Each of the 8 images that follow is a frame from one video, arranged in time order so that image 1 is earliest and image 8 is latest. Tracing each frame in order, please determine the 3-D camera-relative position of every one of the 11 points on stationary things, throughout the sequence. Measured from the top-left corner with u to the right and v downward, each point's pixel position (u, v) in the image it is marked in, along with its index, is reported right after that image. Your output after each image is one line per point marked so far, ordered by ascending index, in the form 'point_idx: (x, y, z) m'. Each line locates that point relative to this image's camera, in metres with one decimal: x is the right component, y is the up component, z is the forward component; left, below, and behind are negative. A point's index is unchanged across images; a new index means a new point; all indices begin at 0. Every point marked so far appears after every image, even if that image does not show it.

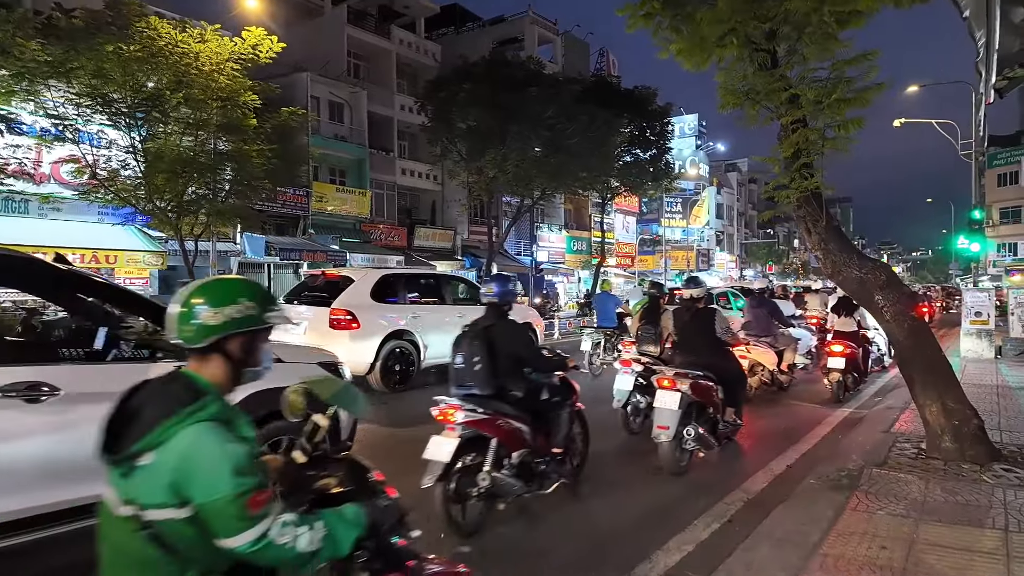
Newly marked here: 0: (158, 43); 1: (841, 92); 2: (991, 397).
0: (-7.7, +5.3, +13.0) m
1: (+2.7, +1.6, +5.0) m
2: (+5.4, -1.2, +6.8) m
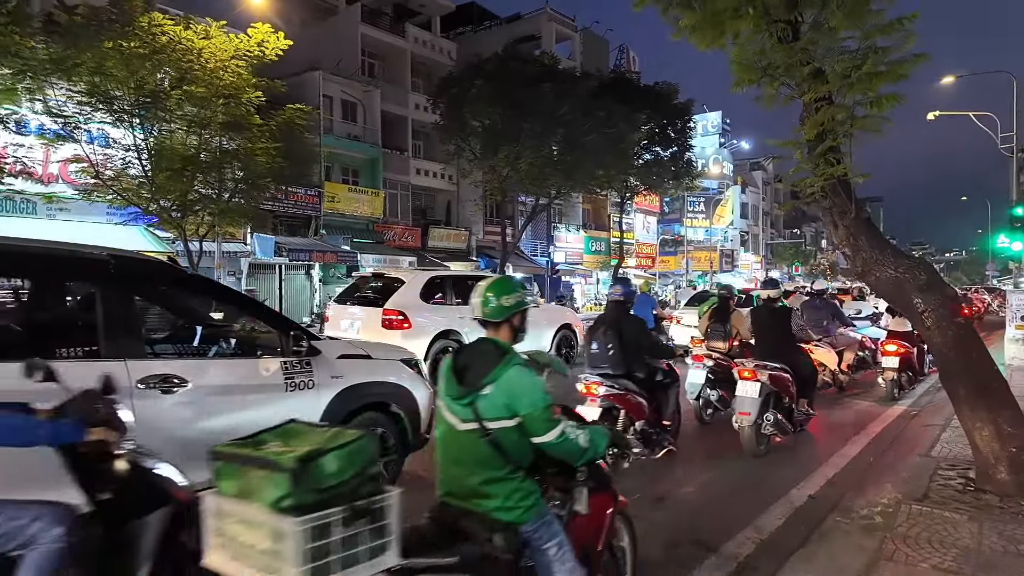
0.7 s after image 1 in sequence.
0: (-7.5, +5.3, +12.7) m
1: (+2.6, +1.6, +4.3) m
2: (+5.4, -1.2, +6.0) m
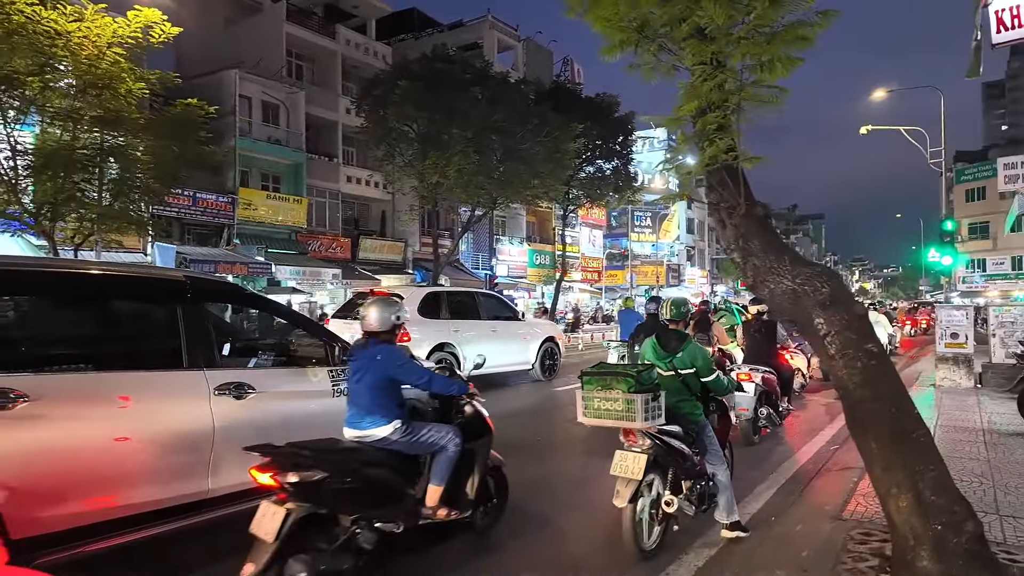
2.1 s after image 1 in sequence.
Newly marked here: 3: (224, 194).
0: (-9.2, +5.0, +11.2) m
1: (+1.5, +1.5, +3.4) m
2: (+4.1, -1.4, +5.3) m
3: (-9.4, +3.1, +19.6) m
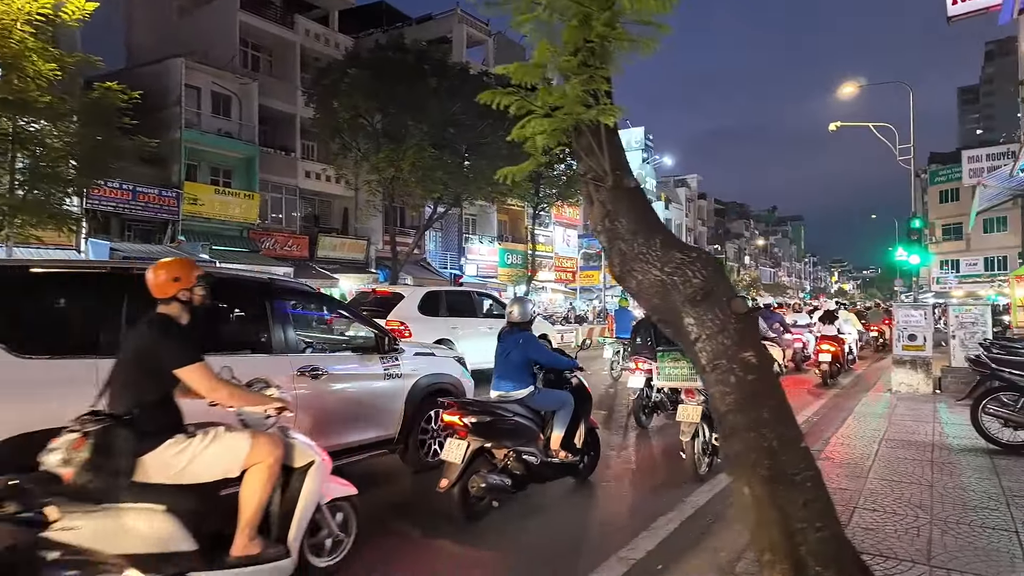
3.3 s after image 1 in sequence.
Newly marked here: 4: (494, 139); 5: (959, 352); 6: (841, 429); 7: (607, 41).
0: (-10.3, +5.1, +10.2) m
1: (+0.6, +1.6, +2.7) m
2: (+3.1, -1.3, +4.6) m
3: (-10.7, +3.1, +18.6) m
4: (-0.6, +4.9, +19.5) m
5: (+6.9, -1.0, +9.3) m
6: (+3.3, -1.4, +6.1) m
7: (+0.5, +1.1, +2.8) m
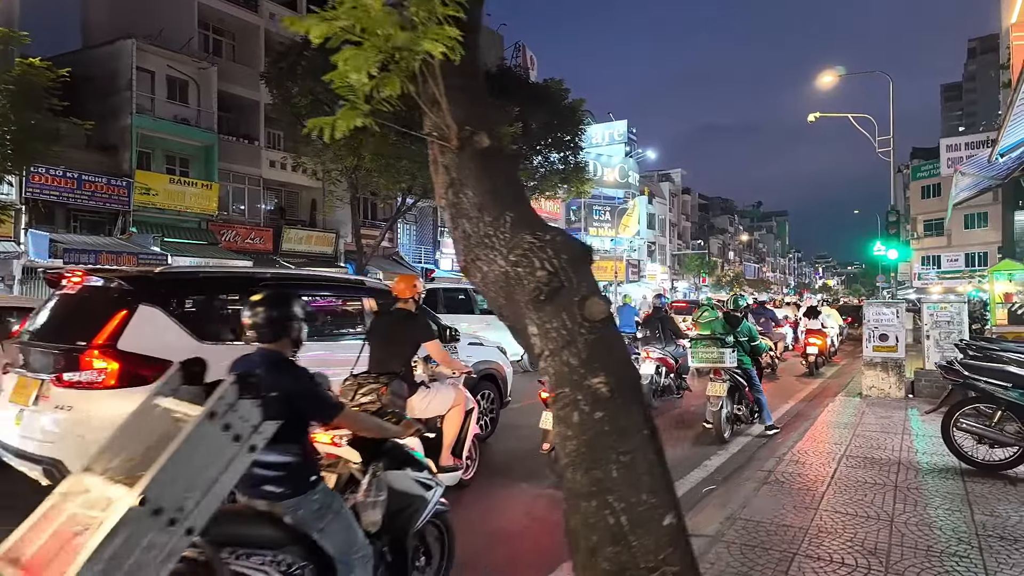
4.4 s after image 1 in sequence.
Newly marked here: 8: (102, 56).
0: (-11.1, +5.2, +9.2) m
1: (-0.1, +1.6, +2.0) m
2: (+2.5, -1.3, +4.0) m
3: (-11.6, +3.3, +17.6) m
4: (-1.6, +5.0, +18.7) m
5: (+6.2, -1.0, +8.7) m
6: (+2.6, -1.4, +5.5) m
7: (-0.2, +1.2, +2.1) m
8: (-13.1, +7.4, +19.0) m
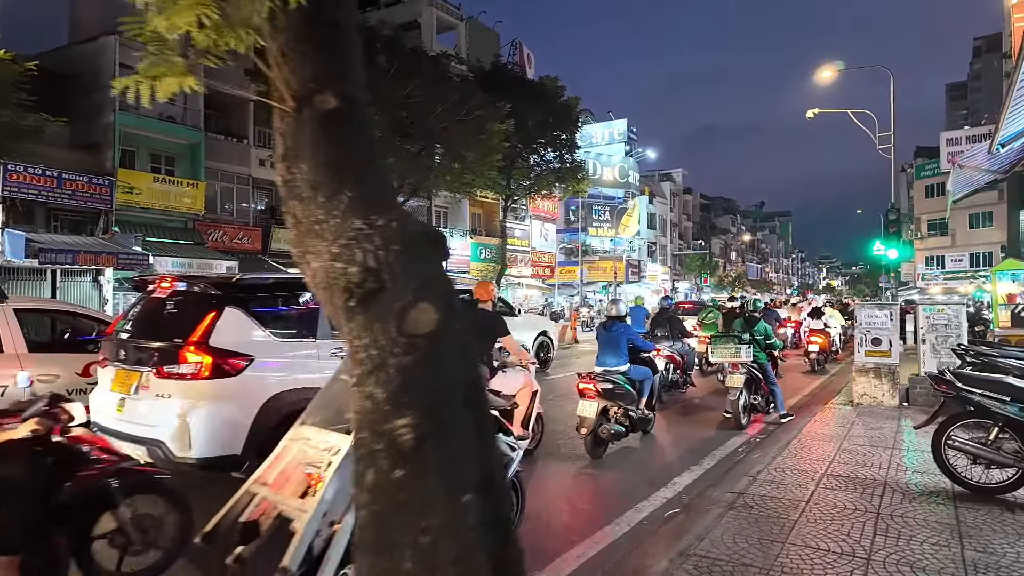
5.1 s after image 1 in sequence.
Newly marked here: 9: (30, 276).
0: (-11.4, +5.2, +8.9) m
1: (-0.5, +1.6, +1.6) m
2: (+2.1, -1.3, +3.5) m
3: (-11.9, +3.3, +17.3) m
4: (-1.9, +5.0, +18.3) m
5: (+5.8, -1.0, +8.2) m
6: (+2.3, -1.4, +5.0) m
7: (-0.6, +1.2, +1.7) m
8: (-13.4, +7.4, +18.7) m
9: (-12.9, +0.3, +16.0) m
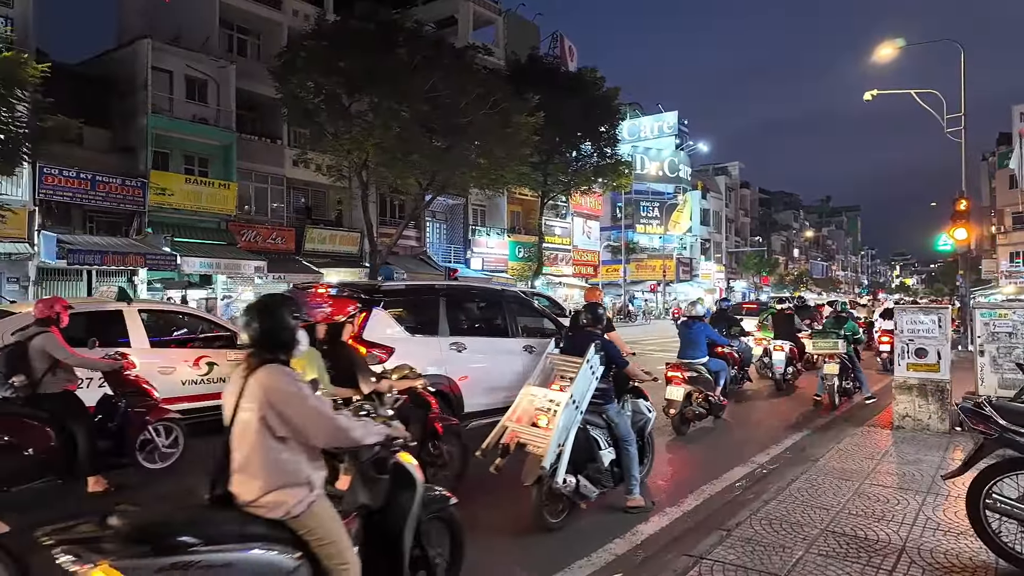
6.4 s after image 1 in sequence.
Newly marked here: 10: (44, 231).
0: (-11.4, +5.1, +9.2) m
1: (-1.2, +1.6, +0.9) m
2: (+1.5, -1.3, +2.6) m
3: (-11.2, +3.3, +17.6) m
4: (-1.0, +5.0, +17.7) m
5: (+5.7, -1.0, +6.9) m
6: (+1.8, -1.4, +4.1) m
7: (-1.3, +1.1, +1.0) m
8: (-12.5, +7.4, +19.1) m
9: (-12.3, +0.3, +16.4) m
10: (-11.9, +1.4, +15.3) m
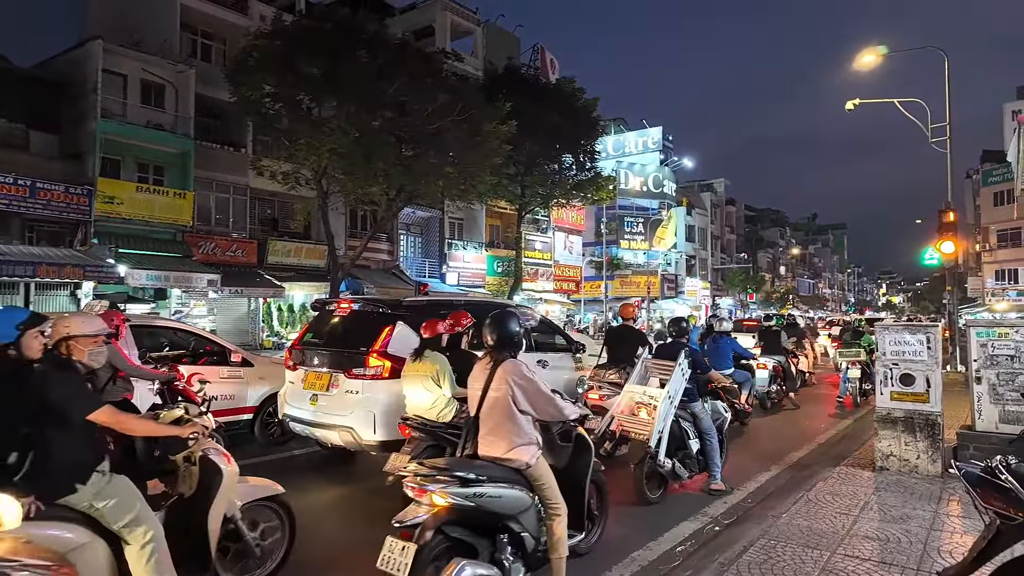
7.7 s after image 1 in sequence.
0: (-12.2, +5.0, +8.2) m
1: (-1.8, +1.6, 0.0) m
2: (+0.8, -1.3, +1.6) m
3: (-12.0, +2.9, +16.6) m
4: (-1.9, +4.6, +16.9) m
5: (+4.9, -1.1, +6.1) m
6: (+1.2, -1.5, +3.1) m
7: (-1.9, +1.2, +0.1) m
8: (-13.4, +7.0, +18.2) m
9: (-13.2, 0.0, +15.3) m
10: (-12.8, +1.1, +14.2) m
